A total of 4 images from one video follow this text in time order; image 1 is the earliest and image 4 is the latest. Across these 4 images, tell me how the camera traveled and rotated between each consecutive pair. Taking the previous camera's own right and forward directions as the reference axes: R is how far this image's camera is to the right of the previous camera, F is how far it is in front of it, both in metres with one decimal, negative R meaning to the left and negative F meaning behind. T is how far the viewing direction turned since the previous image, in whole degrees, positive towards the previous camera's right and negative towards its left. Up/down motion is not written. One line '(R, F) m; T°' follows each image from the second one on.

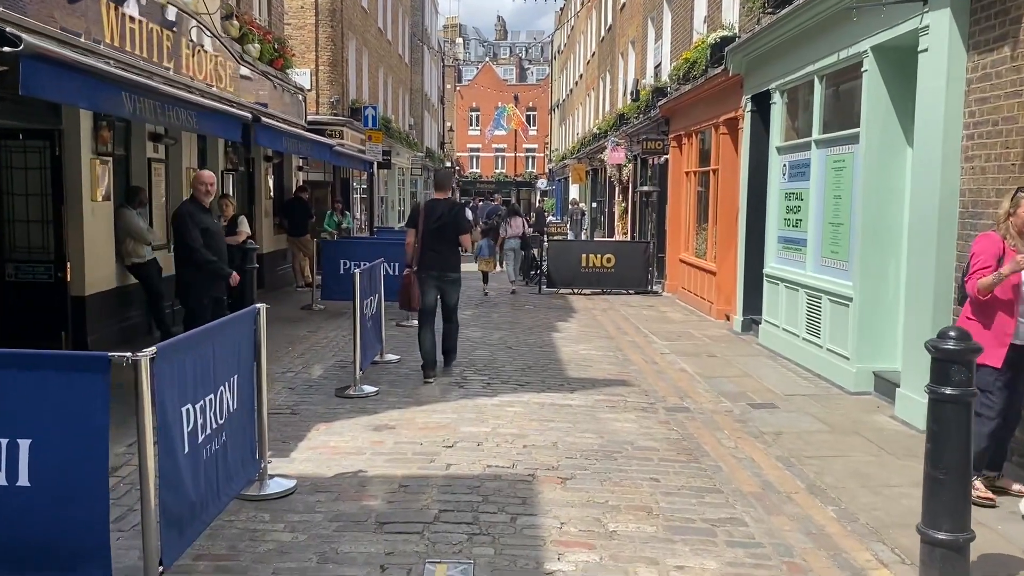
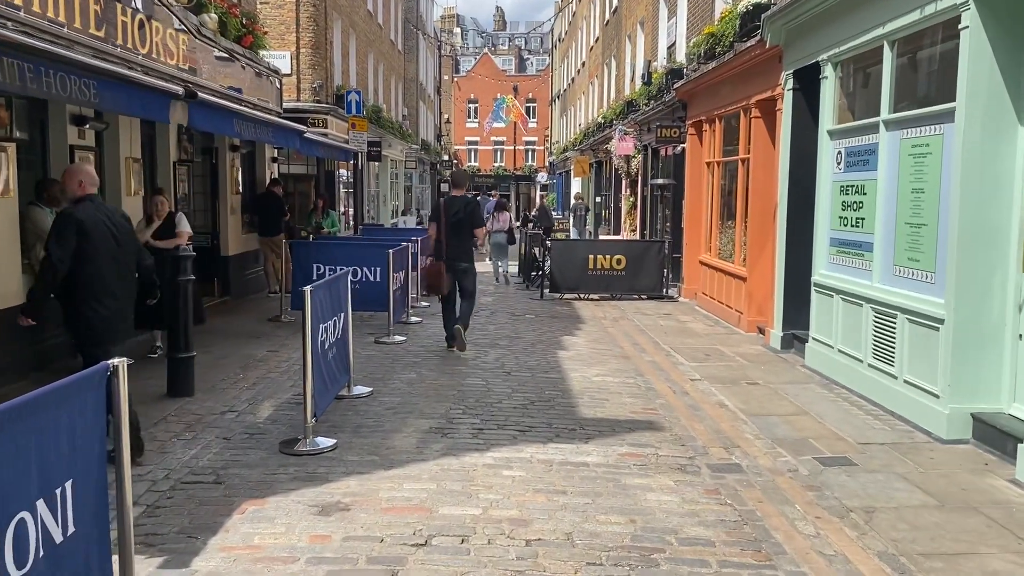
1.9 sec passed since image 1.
(0.0, +1.6) m; 0°
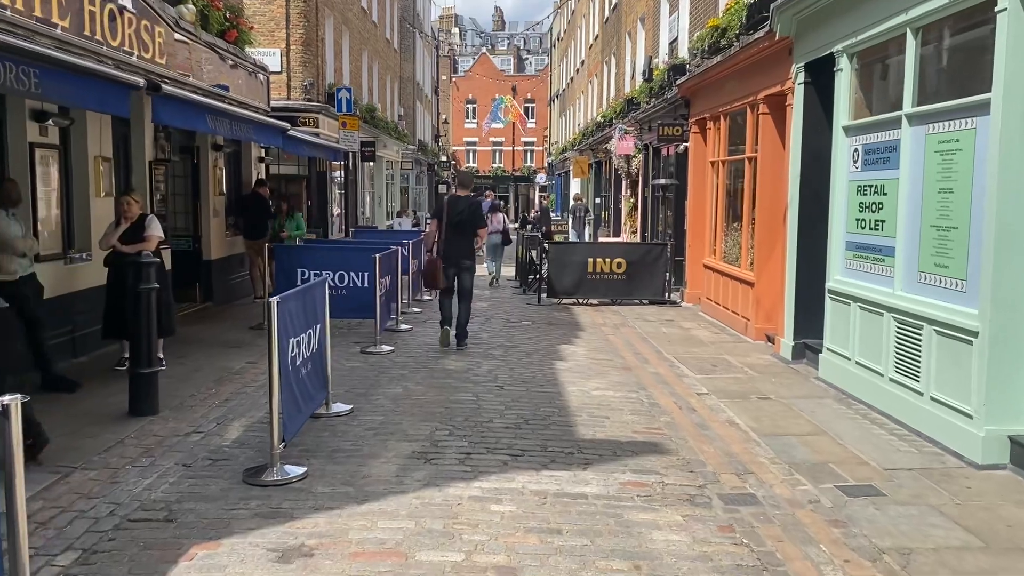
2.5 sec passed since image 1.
(+0.1, +0.5) m; 0°
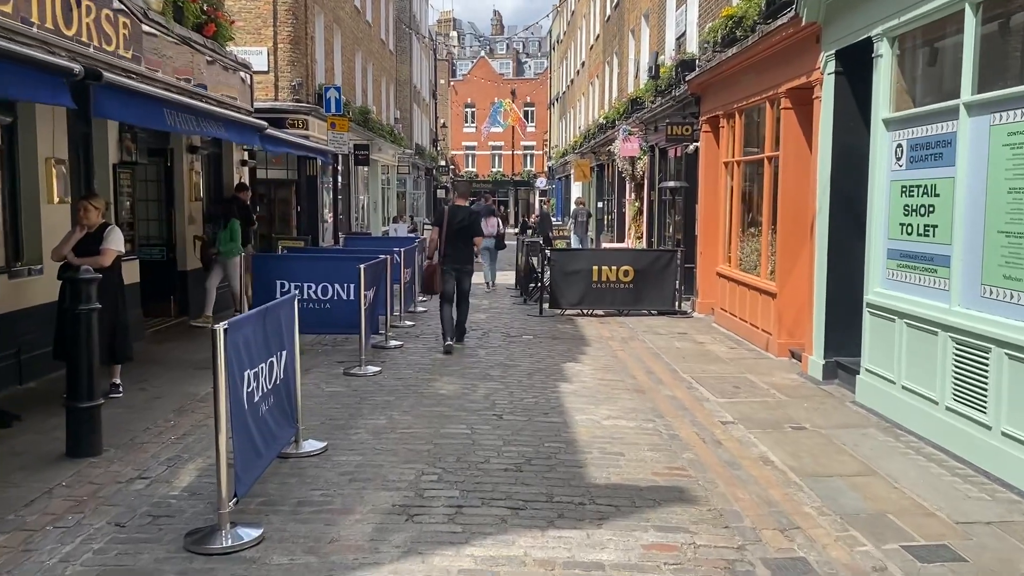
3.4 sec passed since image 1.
(0.0, +0.9) m; 0°
